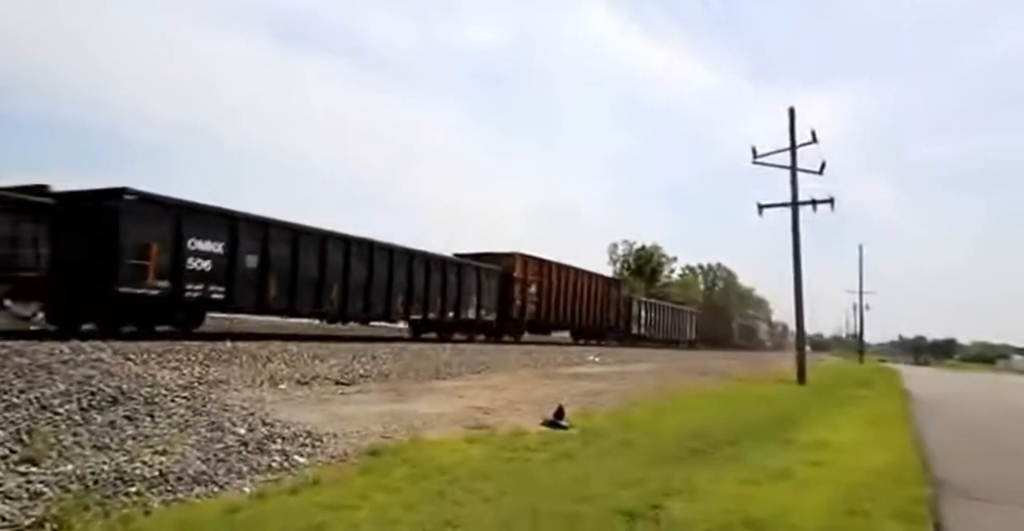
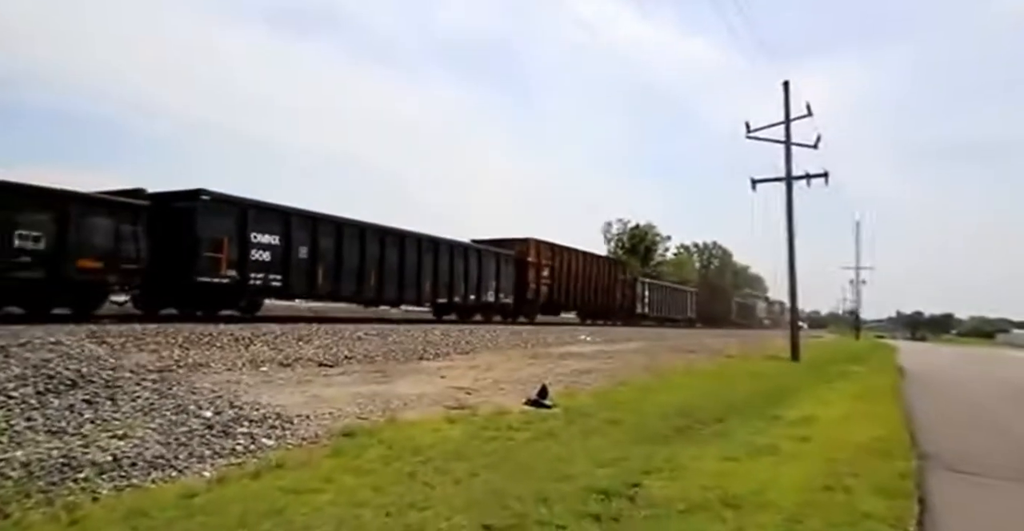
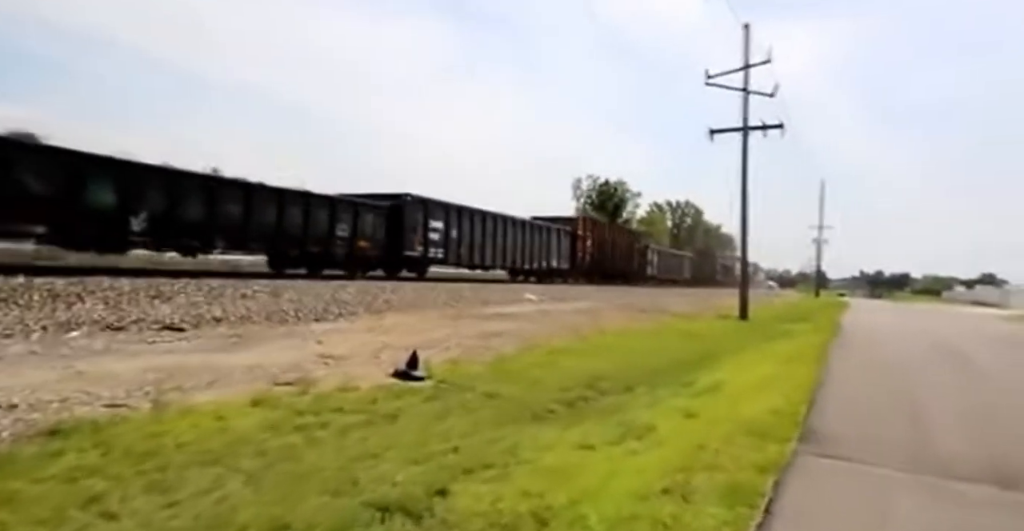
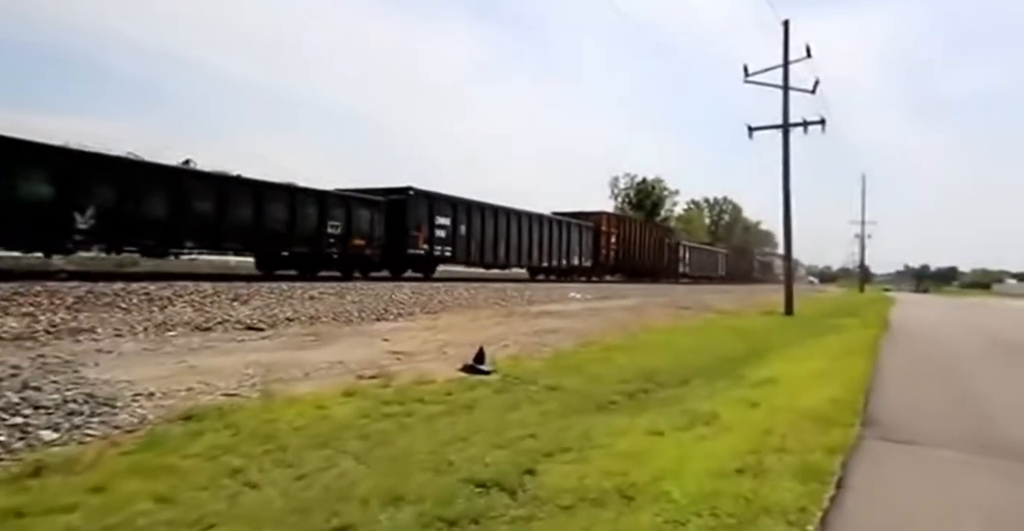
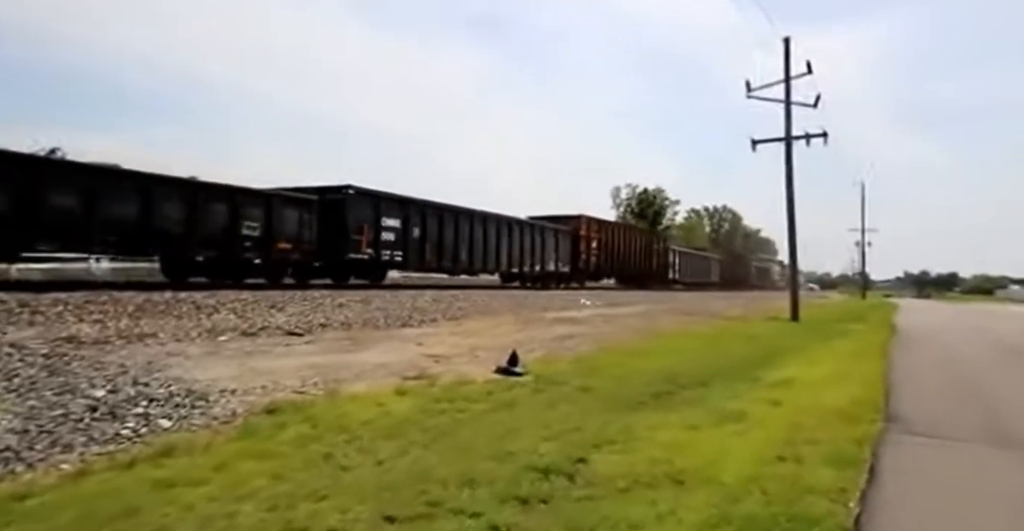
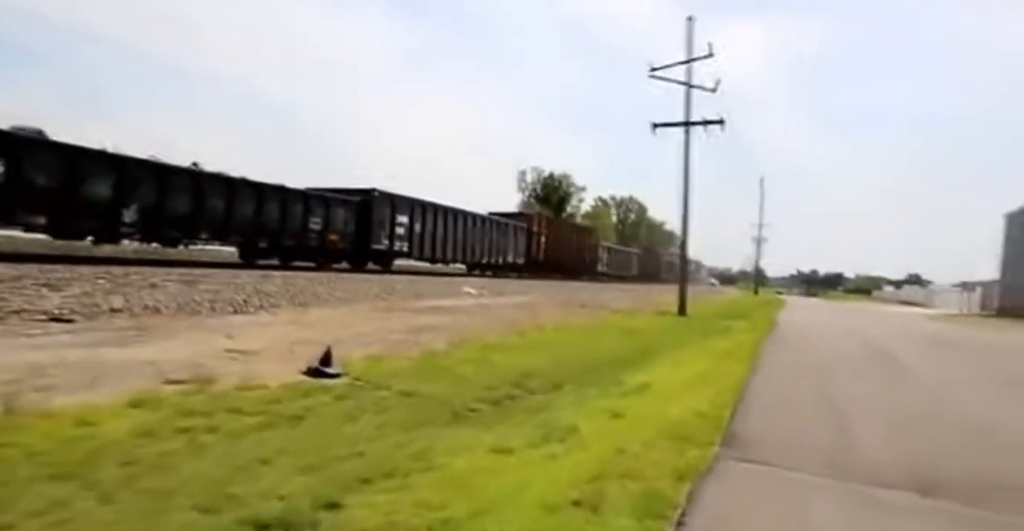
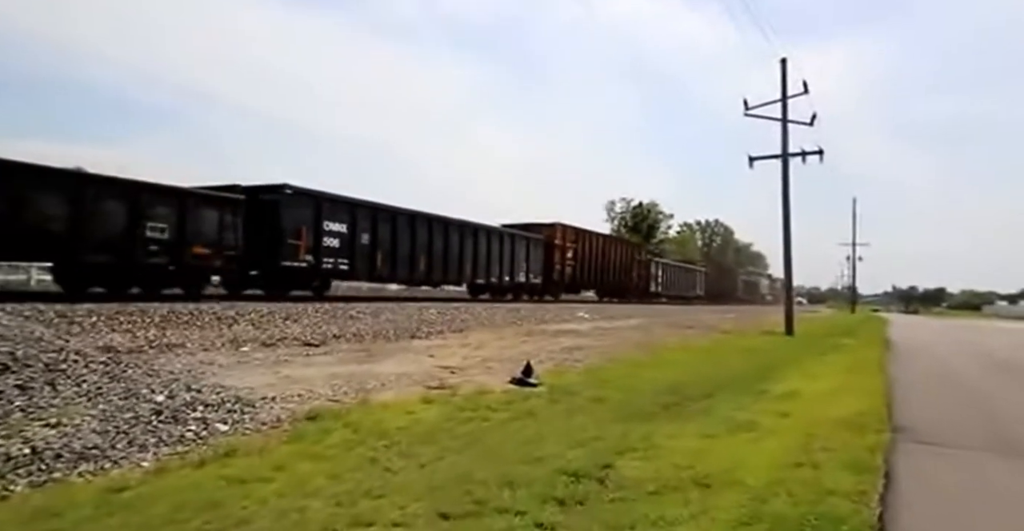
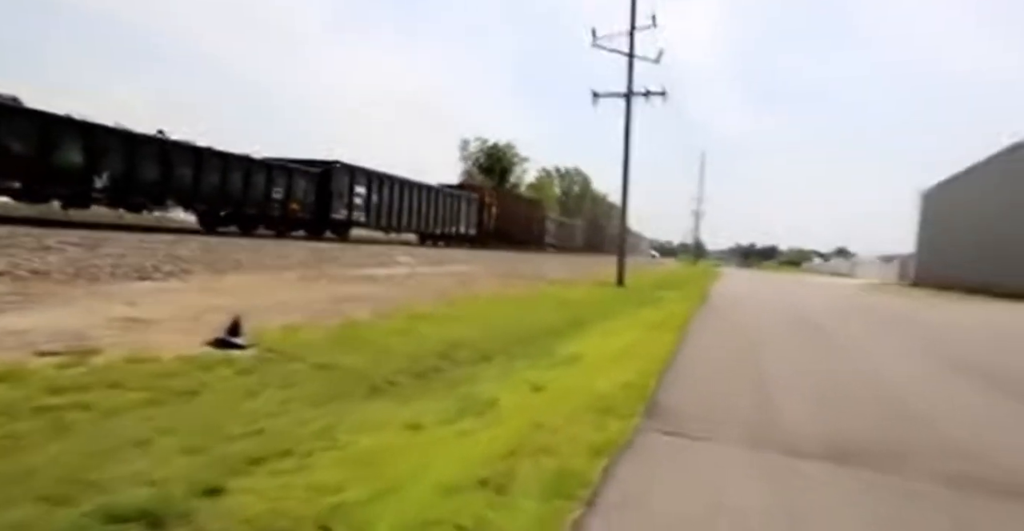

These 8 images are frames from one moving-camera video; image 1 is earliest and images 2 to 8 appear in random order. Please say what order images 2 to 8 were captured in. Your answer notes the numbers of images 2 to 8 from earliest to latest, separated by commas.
2, 7, 5, 4, 3, 6, 8
